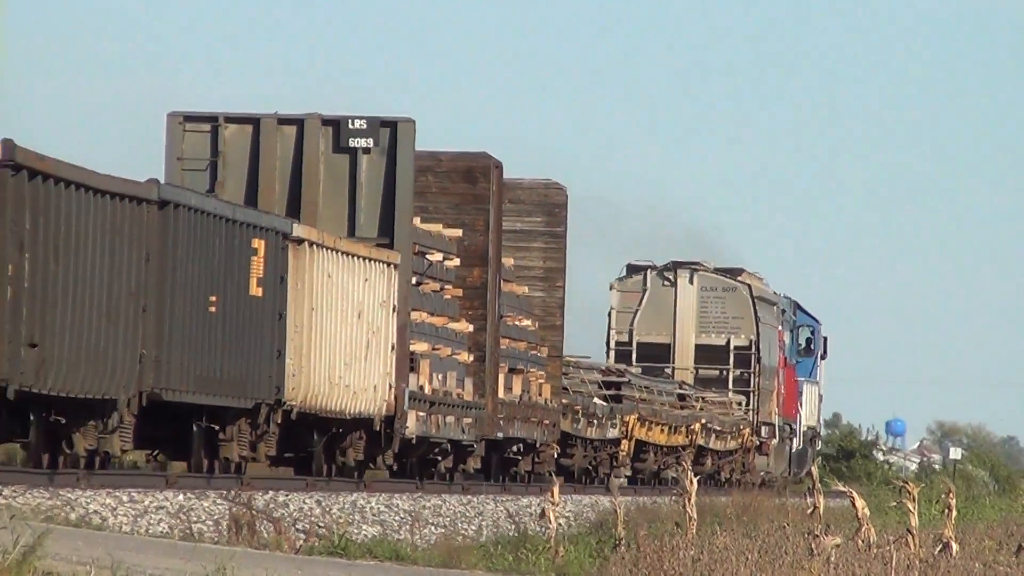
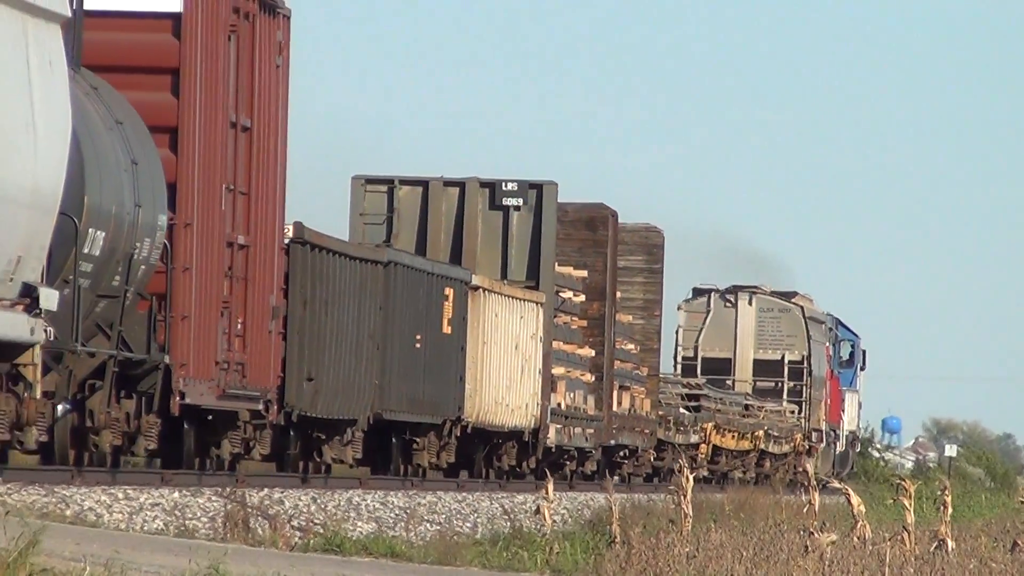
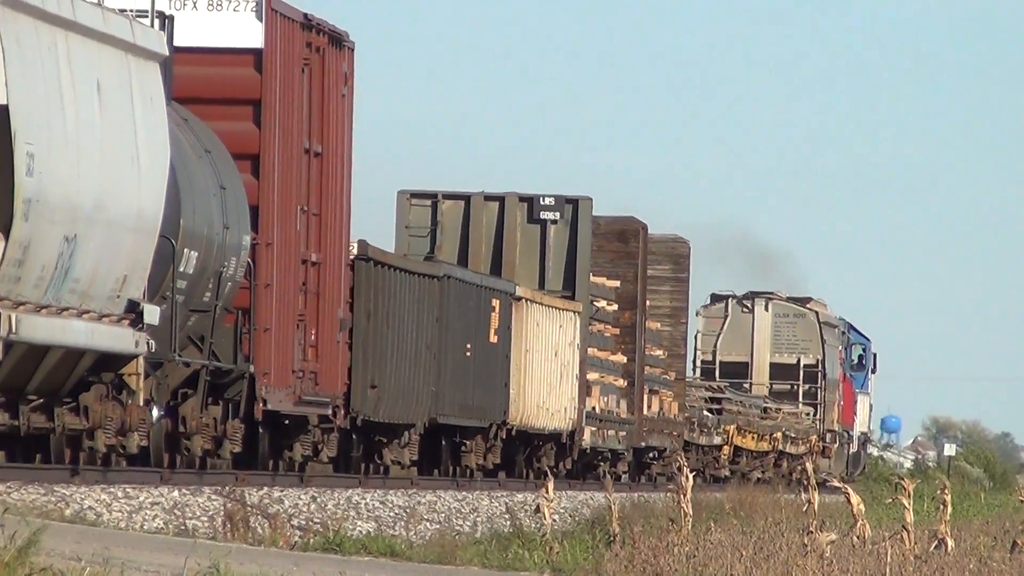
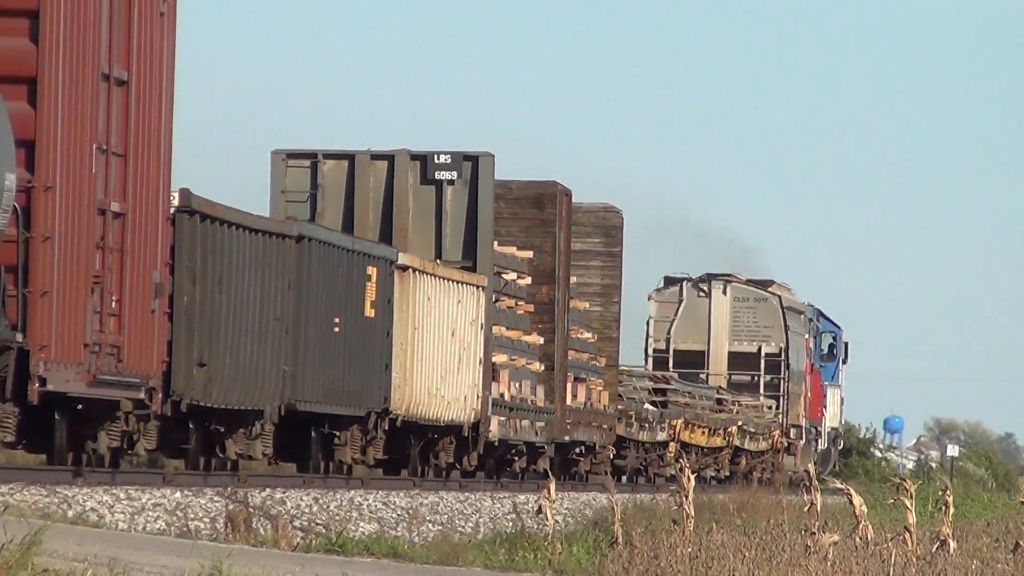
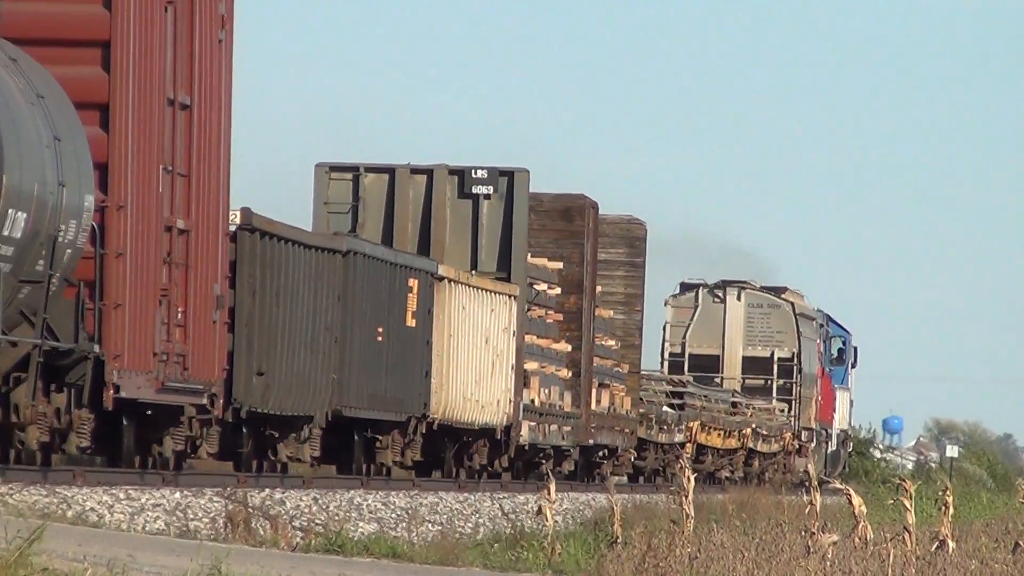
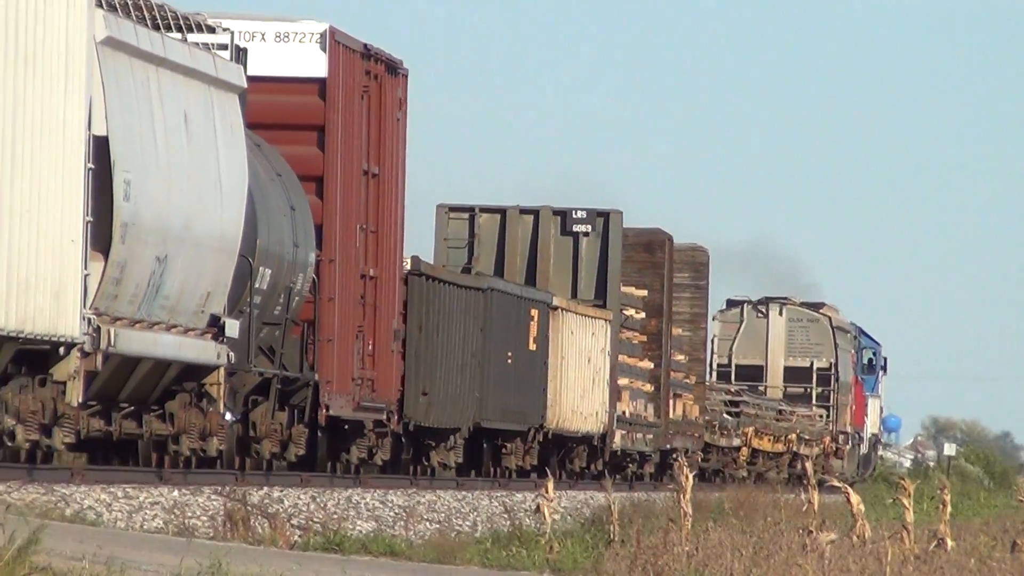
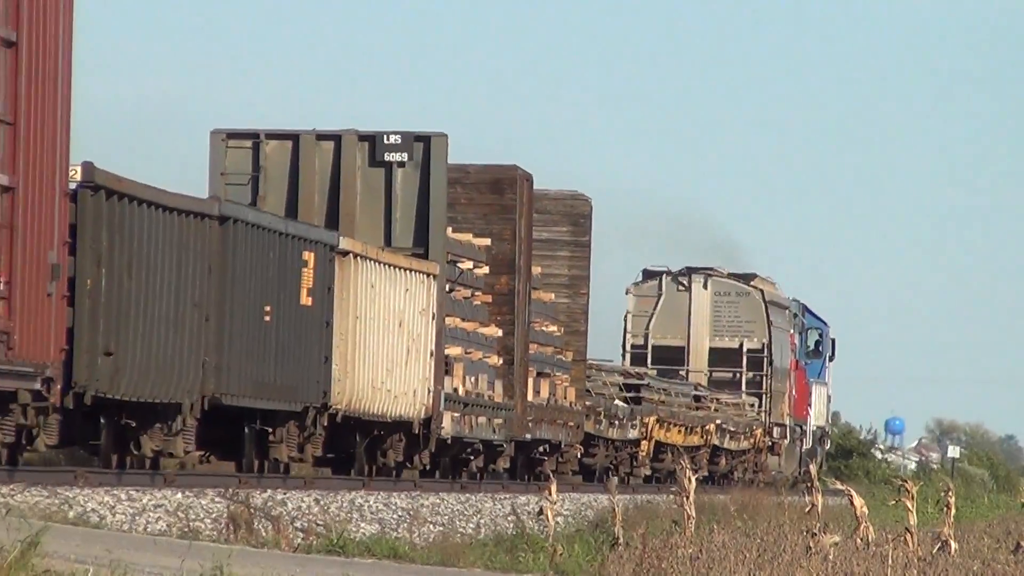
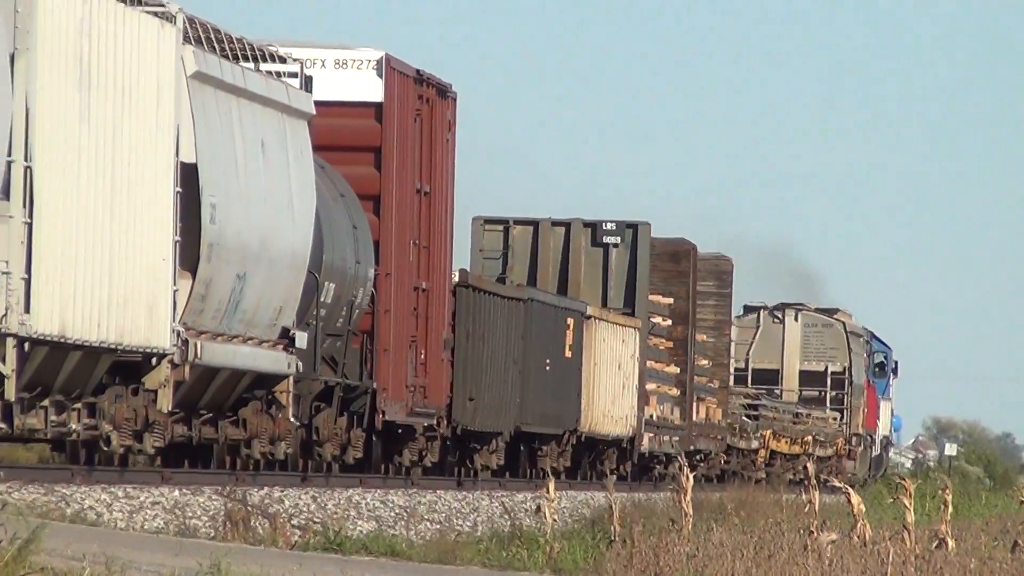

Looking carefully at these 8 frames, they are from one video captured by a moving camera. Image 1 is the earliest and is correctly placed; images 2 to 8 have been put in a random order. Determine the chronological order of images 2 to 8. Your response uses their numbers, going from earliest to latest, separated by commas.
7, 4, 5, 2, 3, 6, 8
